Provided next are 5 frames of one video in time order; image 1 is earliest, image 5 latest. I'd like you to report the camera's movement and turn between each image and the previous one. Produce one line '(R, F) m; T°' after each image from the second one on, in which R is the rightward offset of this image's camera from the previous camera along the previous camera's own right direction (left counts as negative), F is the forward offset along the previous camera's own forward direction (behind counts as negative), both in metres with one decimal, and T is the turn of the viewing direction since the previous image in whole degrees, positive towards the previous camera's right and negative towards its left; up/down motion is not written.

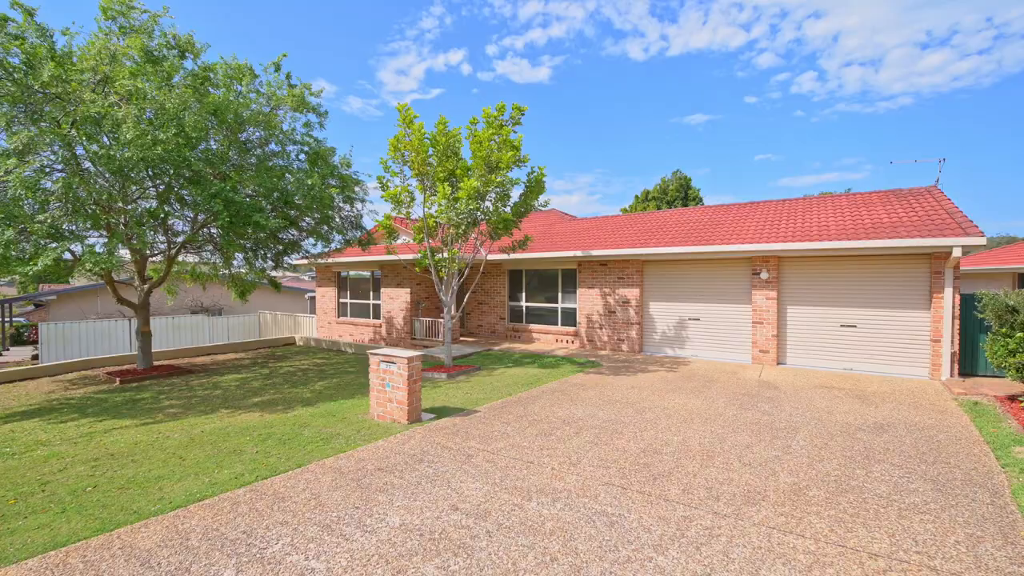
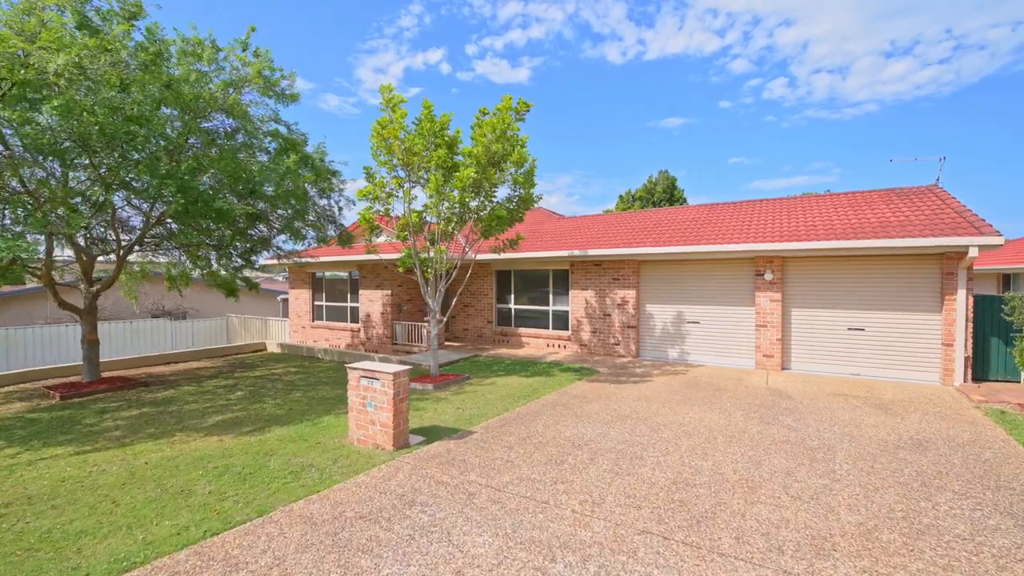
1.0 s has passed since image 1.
(-0.2, +0.7) m; +3°
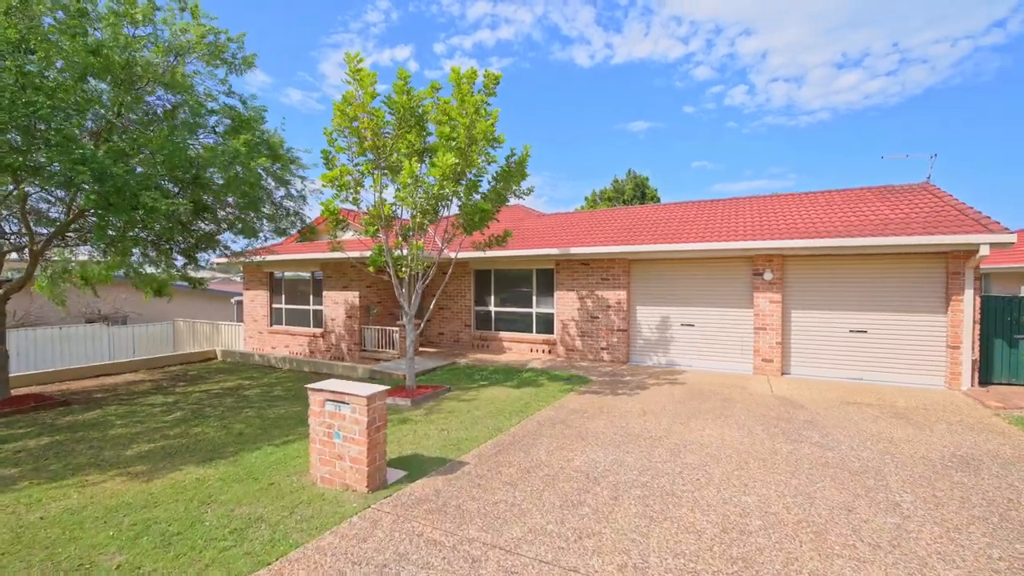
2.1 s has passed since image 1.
(-0.3, +0.9) m; +4°
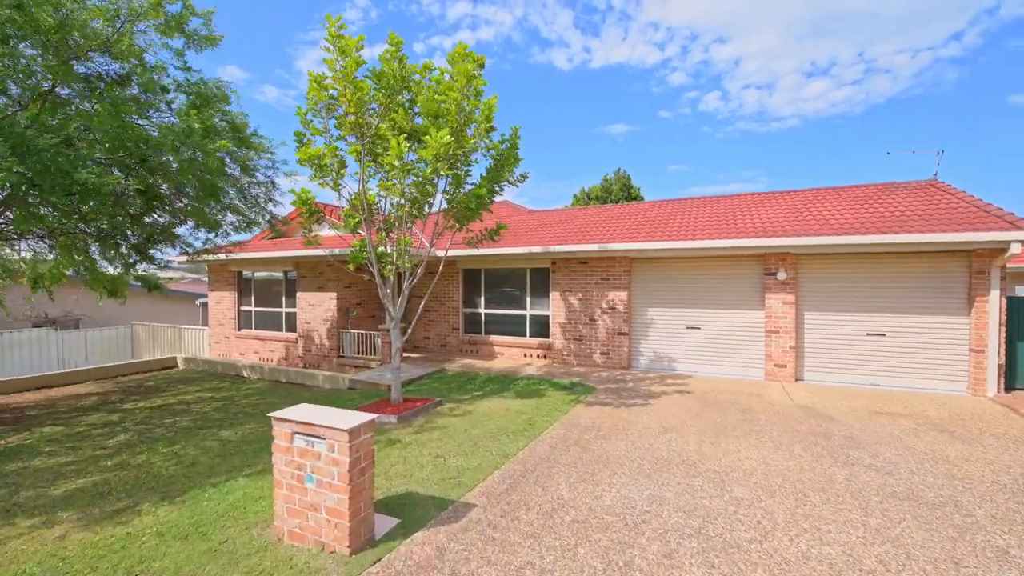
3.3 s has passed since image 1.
(-0.3, +0.8) m; +3°
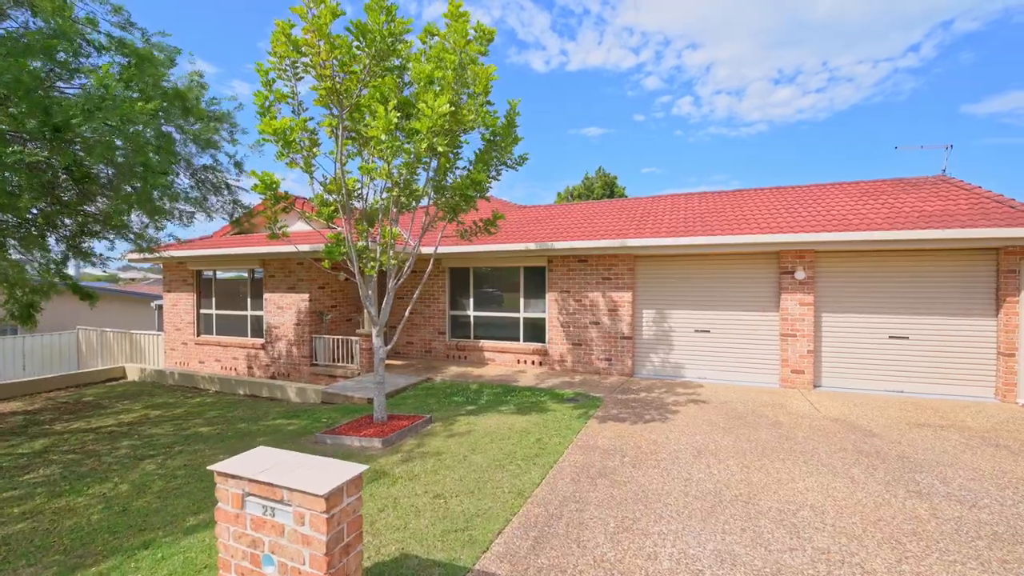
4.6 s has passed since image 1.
(-0.3, +0.9) m; +3°
